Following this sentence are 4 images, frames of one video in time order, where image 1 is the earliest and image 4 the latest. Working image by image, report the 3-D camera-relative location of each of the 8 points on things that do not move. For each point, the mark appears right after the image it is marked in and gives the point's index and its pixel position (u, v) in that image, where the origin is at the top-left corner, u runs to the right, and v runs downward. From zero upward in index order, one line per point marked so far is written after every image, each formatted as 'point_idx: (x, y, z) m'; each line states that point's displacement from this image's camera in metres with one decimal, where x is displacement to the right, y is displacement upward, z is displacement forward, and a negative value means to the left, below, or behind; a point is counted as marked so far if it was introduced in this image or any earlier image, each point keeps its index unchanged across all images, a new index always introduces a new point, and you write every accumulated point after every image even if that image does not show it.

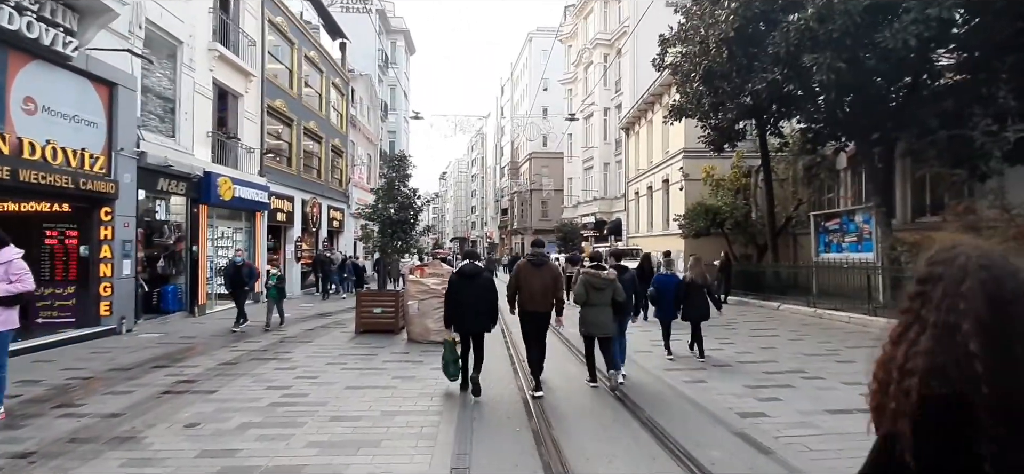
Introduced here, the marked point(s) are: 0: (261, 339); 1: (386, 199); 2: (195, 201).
0: (-6.2, -2.5, +11.9) m
1: (-3.5, +1.1, +13.5) m
2: (-10.3, +1.2, +15.6) m
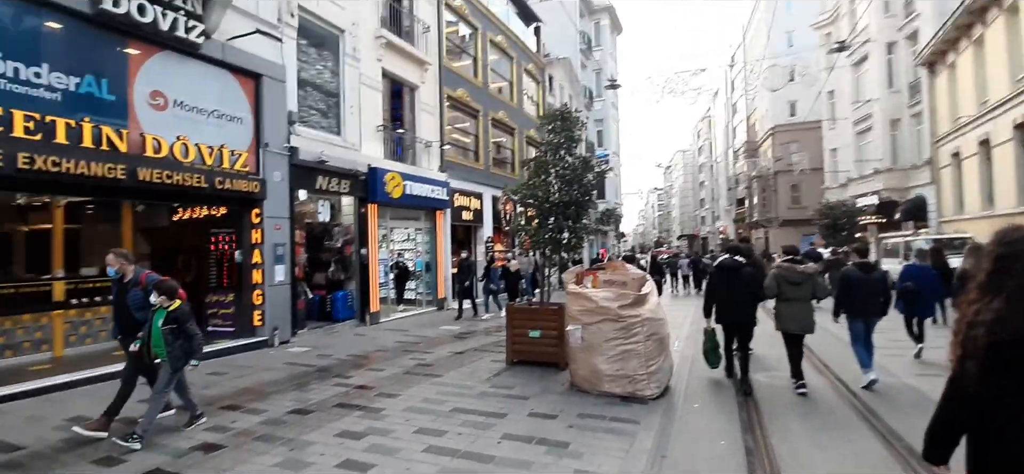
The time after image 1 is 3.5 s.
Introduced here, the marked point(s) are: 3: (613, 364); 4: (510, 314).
0: (-2.3, -2.5, +9.3) m
1: (+0.7, +1.2, +9.5) m
2: (-4.4, +1.1, +14.4) m
3: (+1.5, -1.9, +7.1) m
4: (0.0, -1.4, +9.0) m
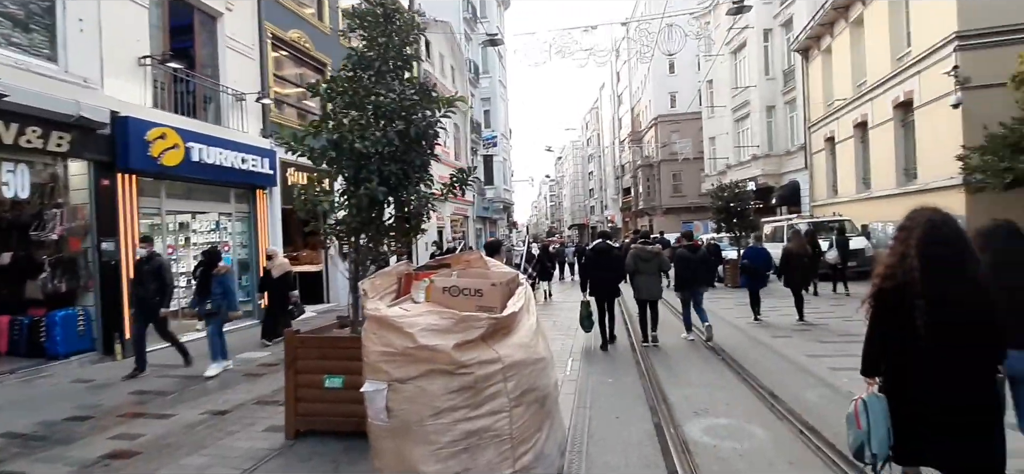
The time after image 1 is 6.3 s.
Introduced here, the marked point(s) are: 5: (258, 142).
0: (-4.6, -2.3, +4.9) m
1: (-1.8, +1.5, +5.7) m
2: (-7.9, +1.3, +9.4) m
3: (-0.5, -1.6, +3.5) m
4: (-2.4, -1.2, +5.1) m
5: (-7.0, +2.6, +13.2) m
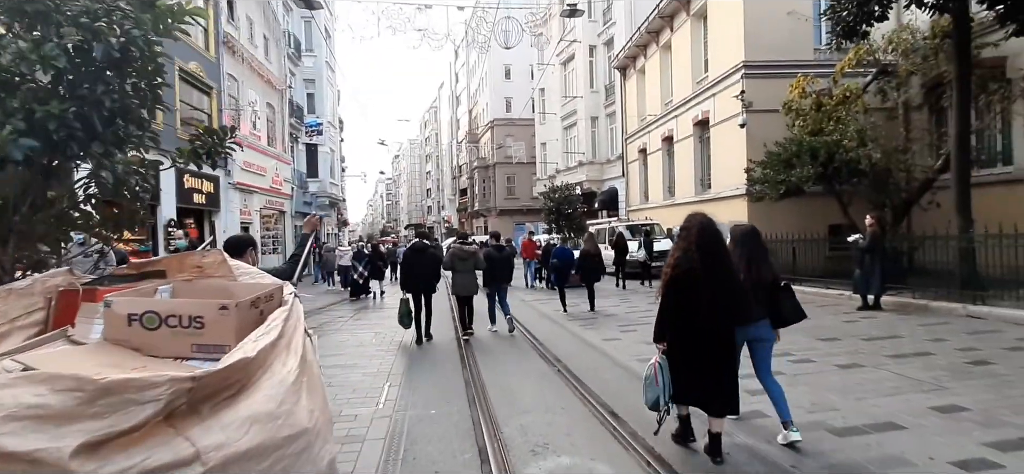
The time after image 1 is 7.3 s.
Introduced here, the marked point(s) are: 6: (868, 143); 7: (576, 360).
0: (-5.9, -2.2, +1.7) m
1: (-3.5, +1.6, +3.4) m
2: (-10.5, +1.5, +4.9) m
3: (-1.6, -1.6, +1.8) m
4: (-3.9, -1.1, +2.6) m
5: (-10.9, +2.7, +8.8) m
6: (+9.5, +2.5, +12.8) m
7: (+1.1, -2.0, +7.9) m
